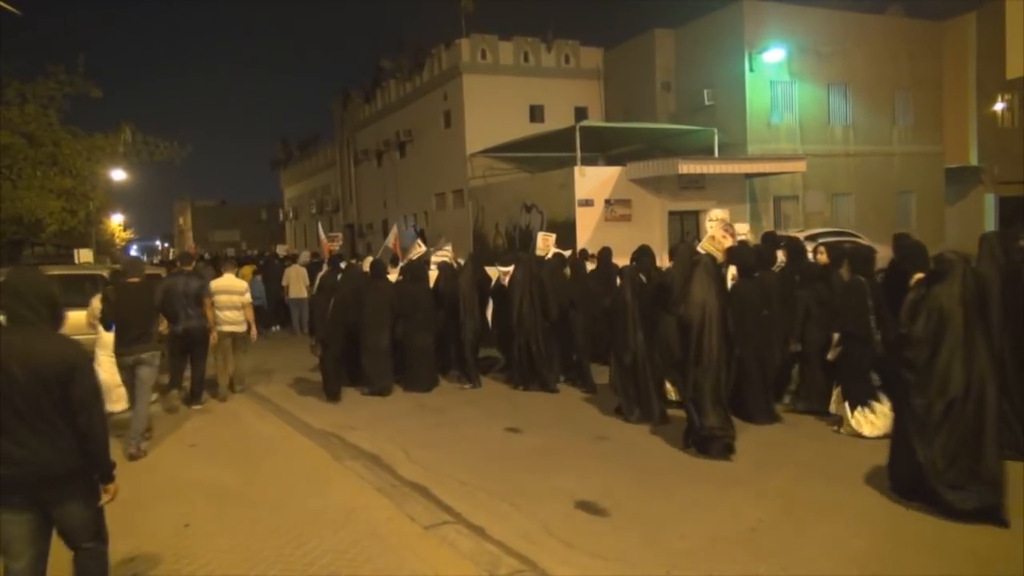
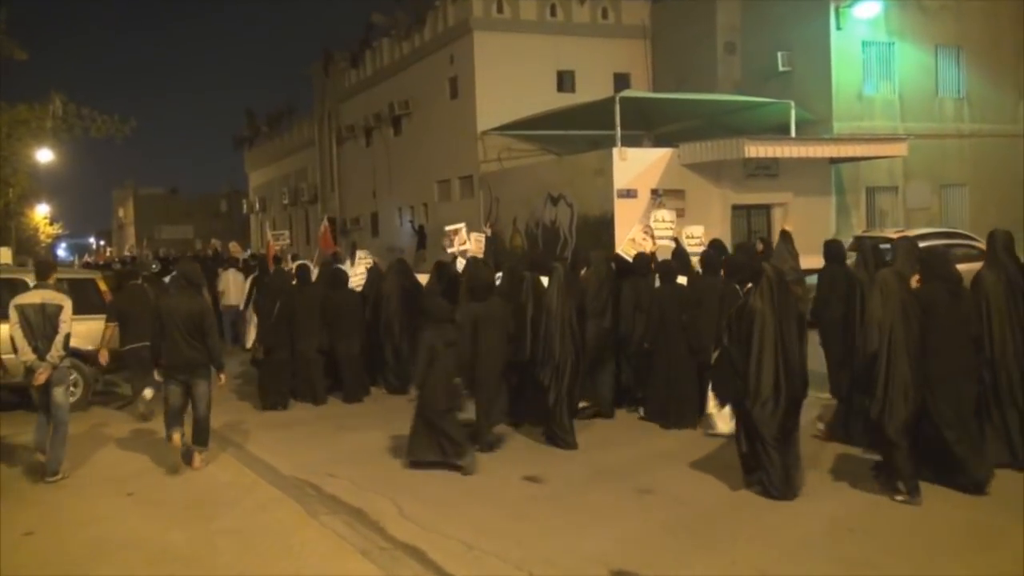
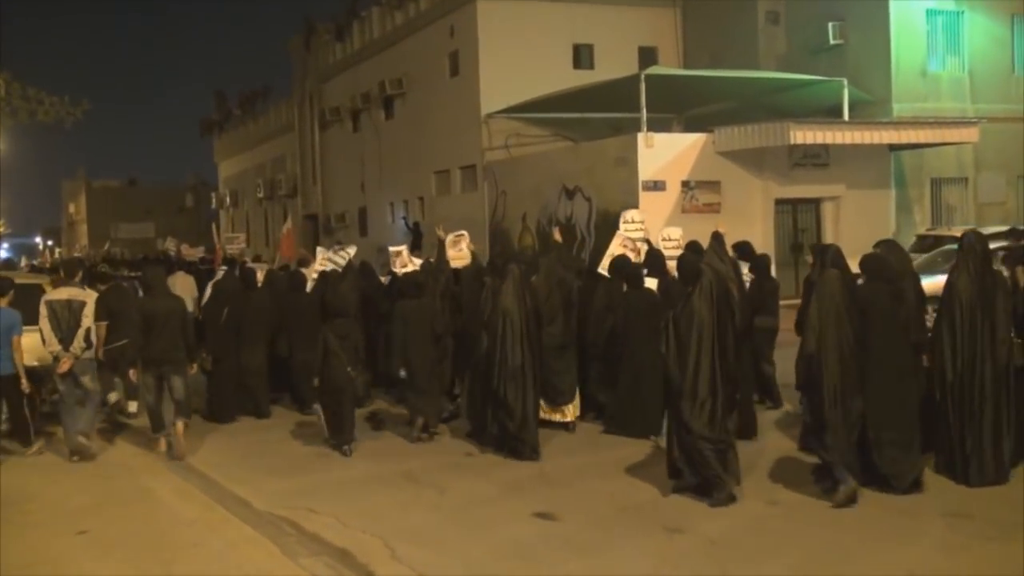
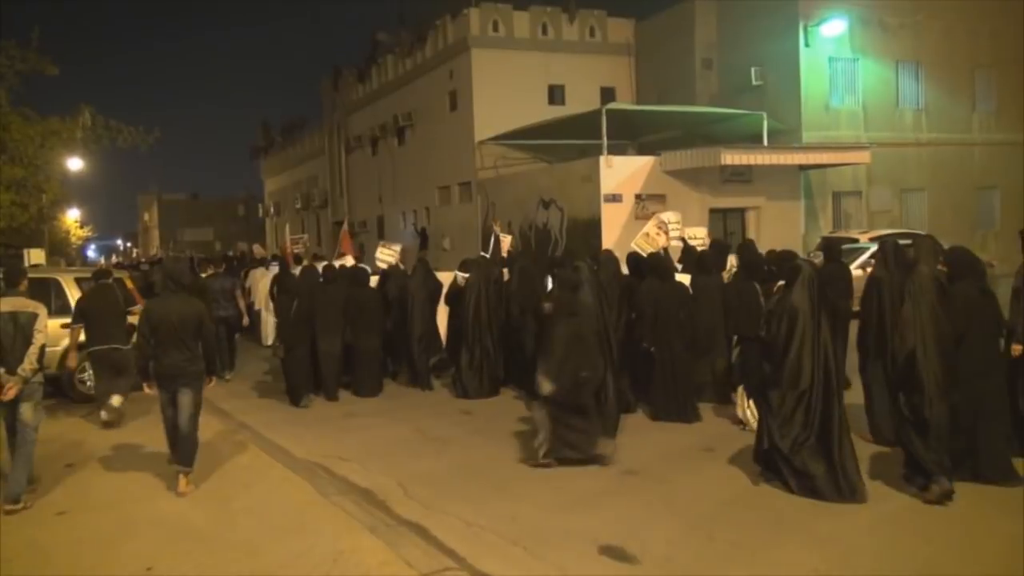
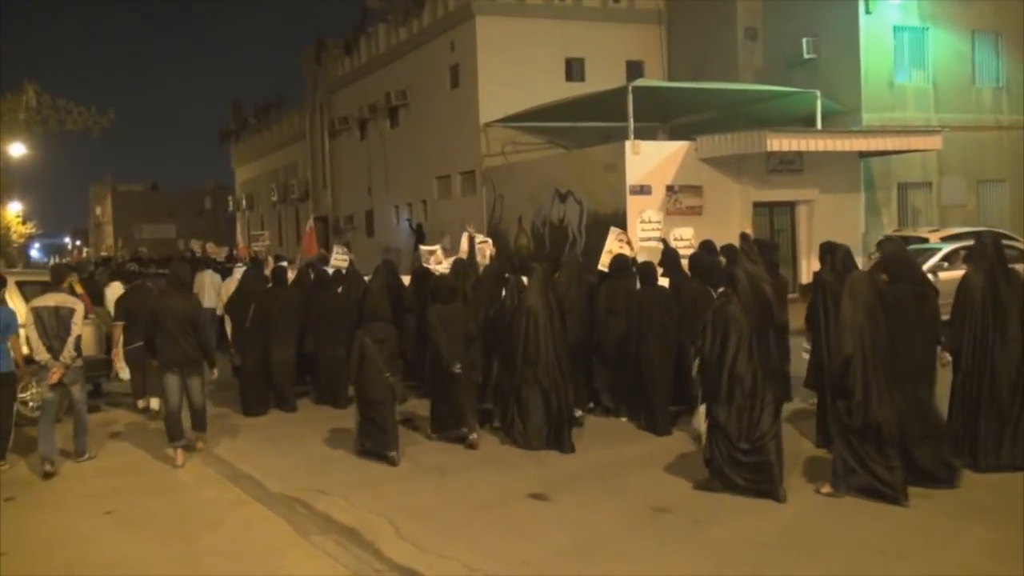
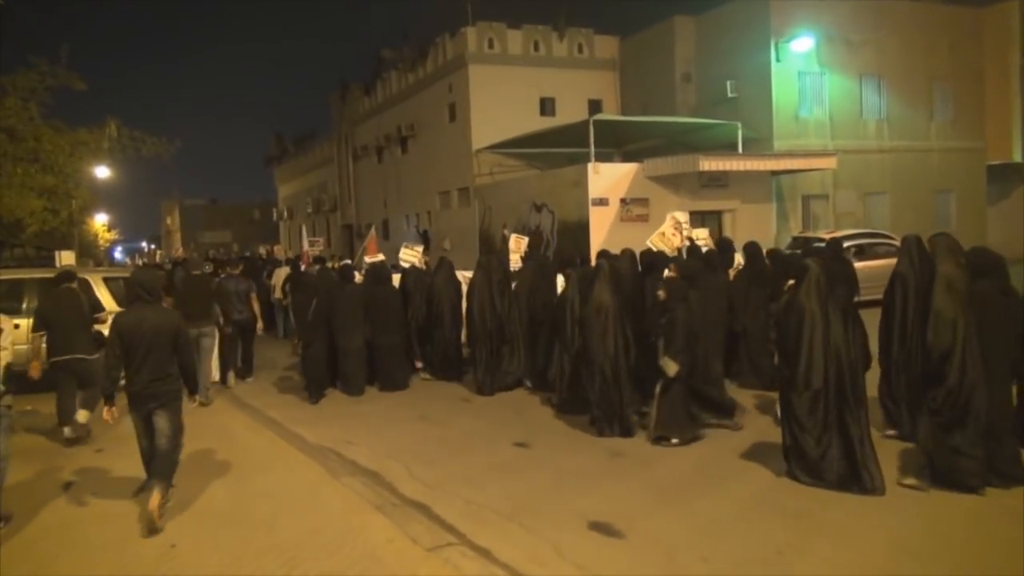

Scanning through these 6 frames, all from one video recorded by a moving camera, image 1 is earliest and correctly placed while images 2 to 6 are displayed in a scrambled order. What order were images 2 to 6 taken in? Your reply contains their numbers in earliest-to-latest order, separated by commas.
6, 4, 2, 5, 3
